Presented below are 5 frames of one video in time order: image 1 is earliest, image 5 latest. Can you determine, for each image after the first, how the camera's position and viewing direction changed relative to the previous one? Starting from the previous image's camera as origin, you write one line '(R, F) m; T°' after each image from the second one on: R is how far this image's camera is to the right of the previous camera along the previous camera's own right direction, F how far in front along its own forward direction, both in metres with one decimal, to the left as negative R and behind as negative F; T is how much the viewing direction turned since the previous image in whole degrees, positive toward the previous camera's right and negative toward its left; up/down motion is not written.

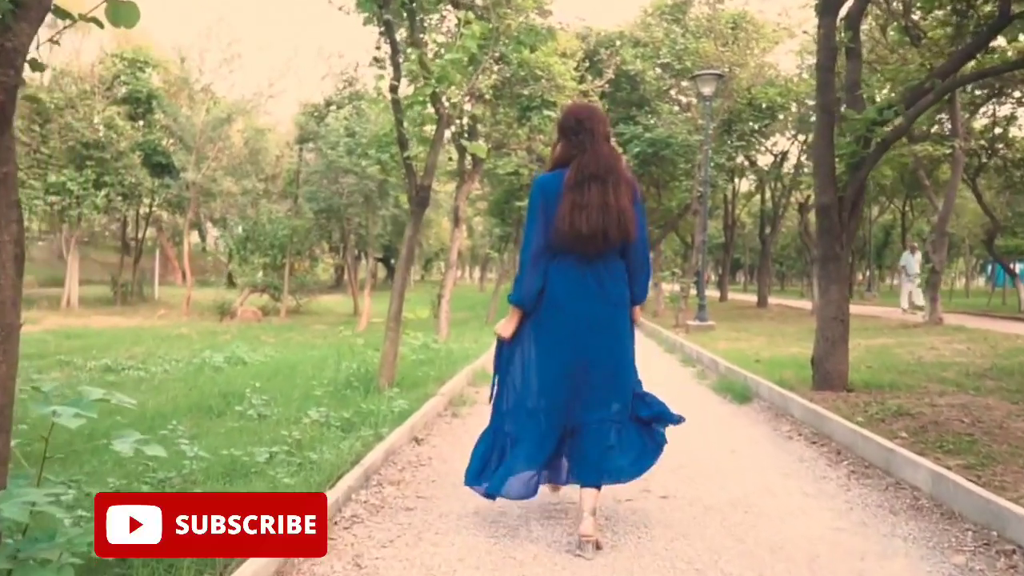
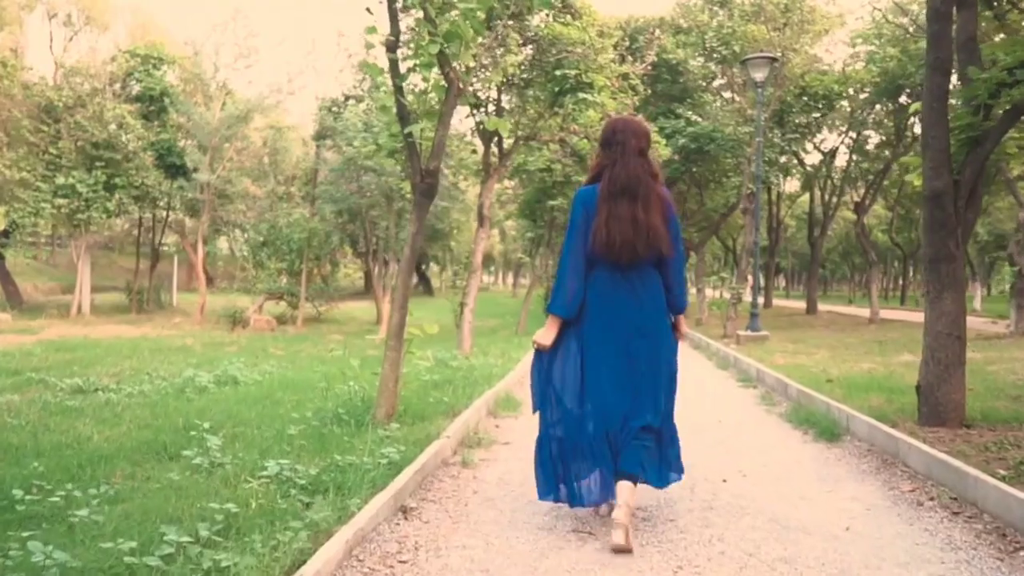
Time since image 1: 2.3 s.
(0.0, +1.8) m; -2°
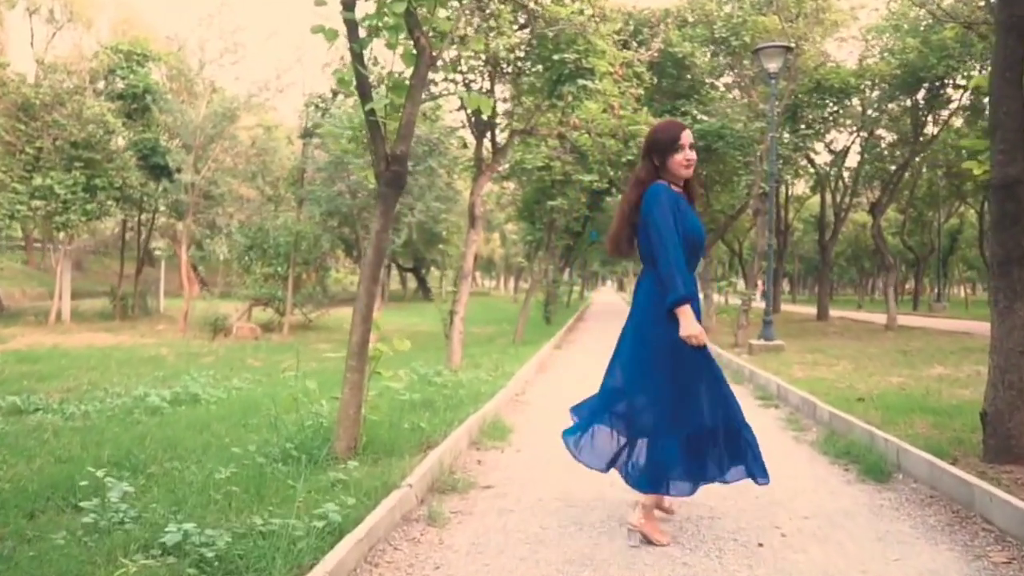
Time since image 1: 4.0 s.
(+0.1, +1.2) m; 0°
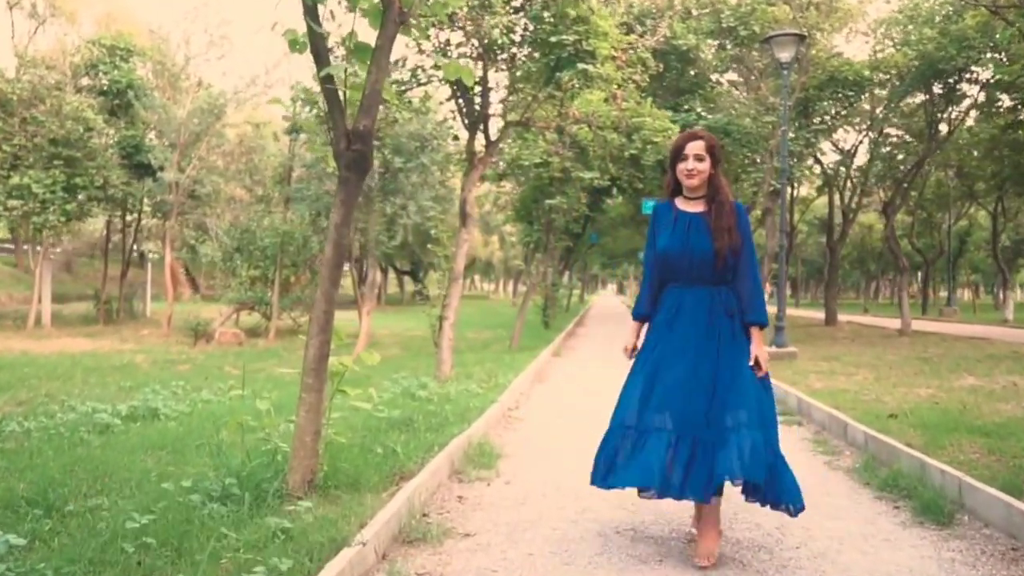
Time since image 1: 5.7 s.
(+0.1, +1.0) m; 0°
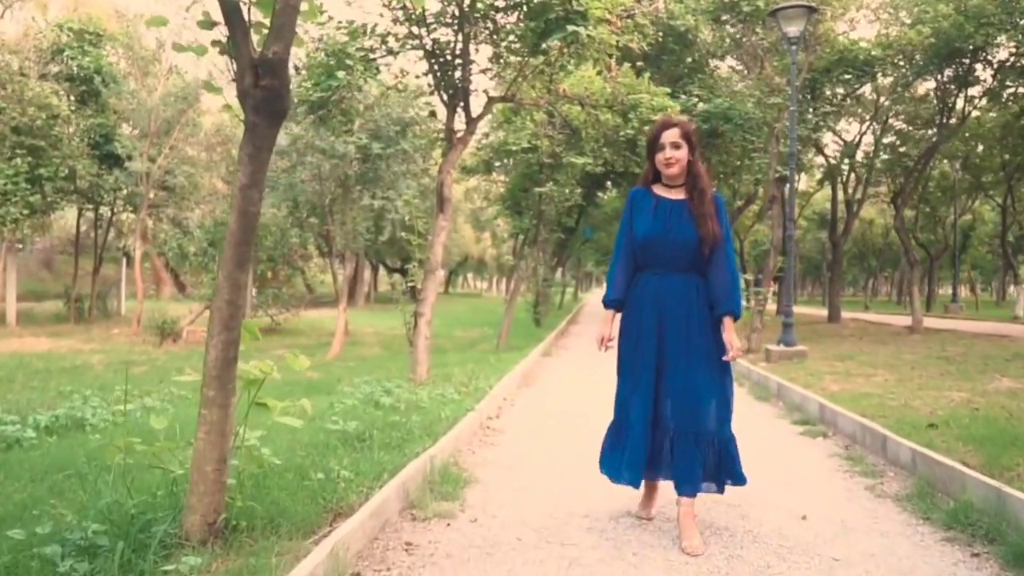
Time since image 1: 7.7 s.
(+0.1, +1.3) m; 0°
